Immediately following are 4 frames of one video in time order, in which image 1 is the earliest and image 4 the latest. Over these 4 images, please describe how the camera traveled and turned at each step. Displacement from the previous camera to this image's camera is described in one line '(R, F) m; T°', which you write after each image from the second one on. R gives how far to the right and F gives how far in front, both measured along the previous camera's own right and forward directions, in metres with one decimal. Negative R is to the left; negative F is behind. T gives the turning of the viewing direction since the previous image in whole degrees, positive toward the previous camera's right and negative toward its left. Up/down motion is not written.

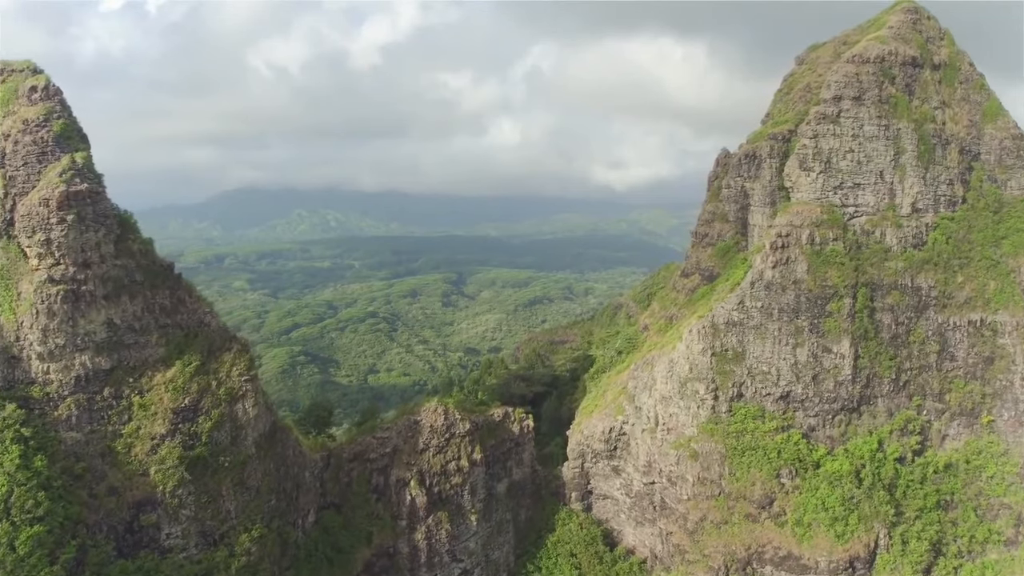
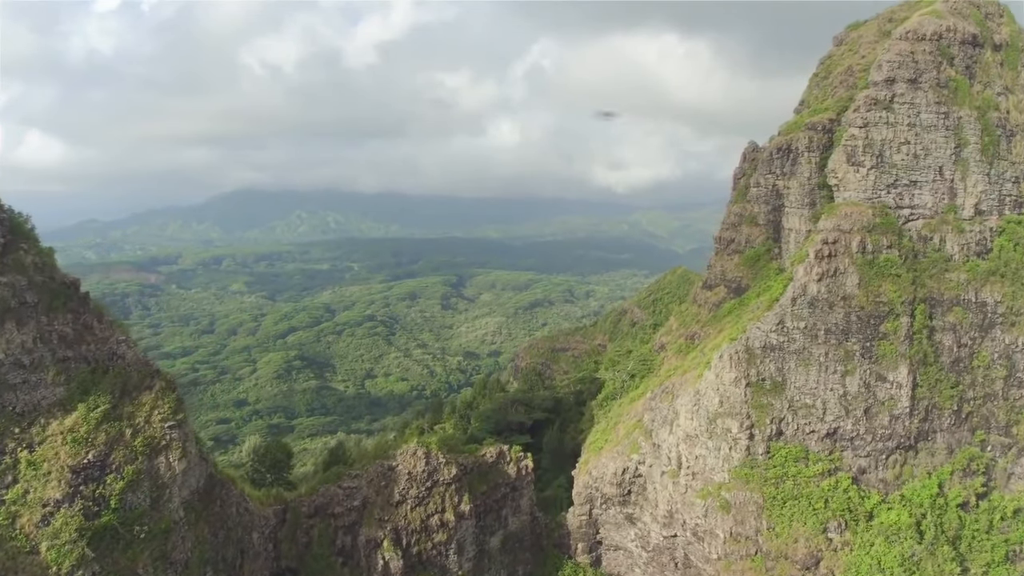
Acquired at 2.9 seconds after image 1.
(+0.2, +4.5) m; 0°
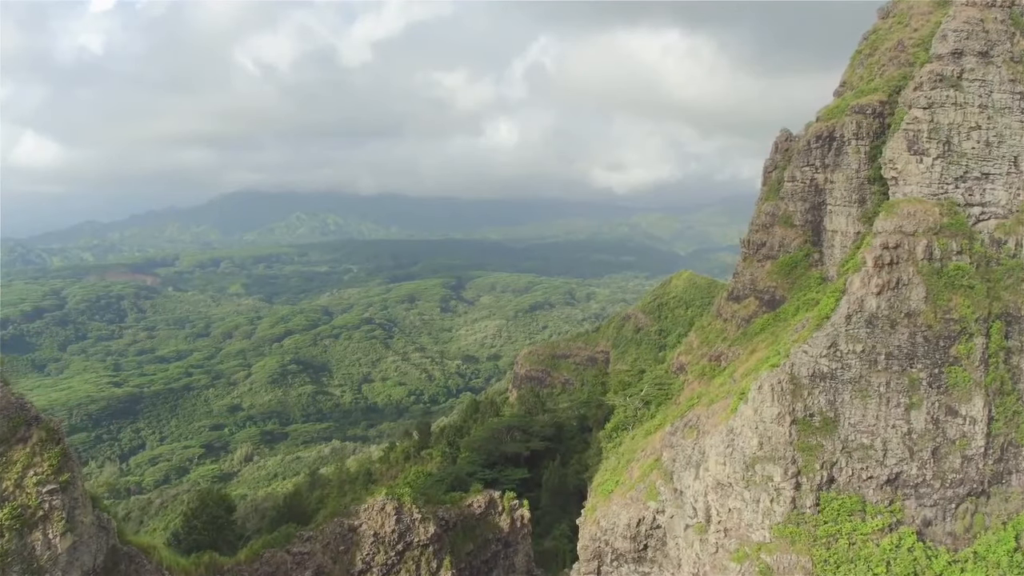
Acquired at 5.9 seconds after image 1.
(+0.3, +4.2) m; 0°
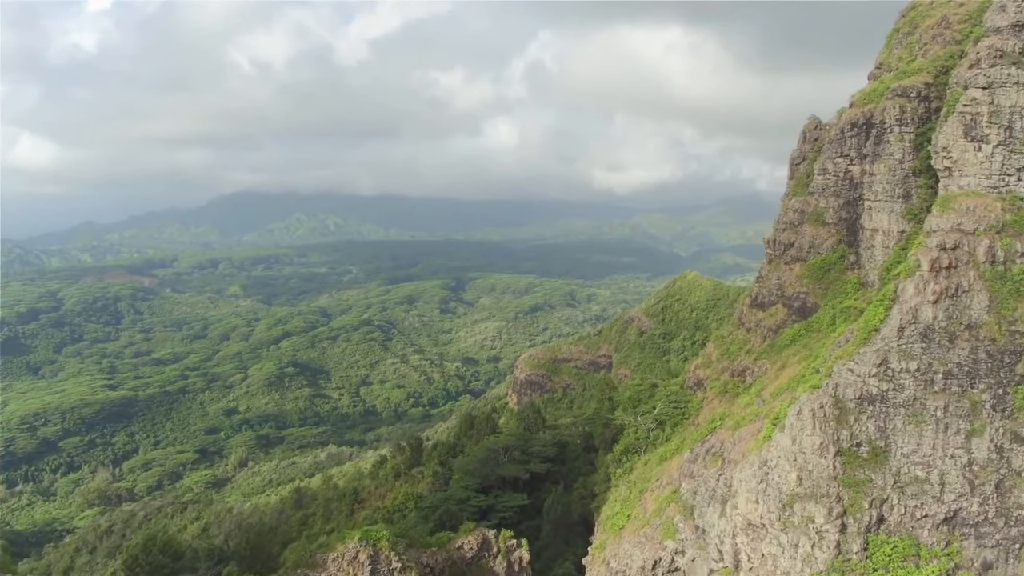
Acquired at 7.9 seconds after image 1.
(+0.1, +2.7) m; 0°
